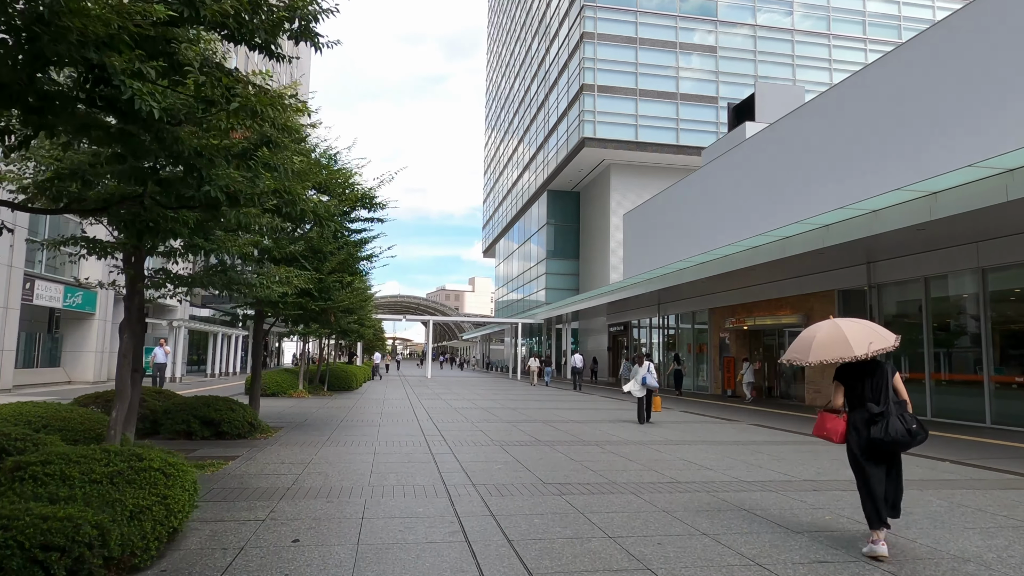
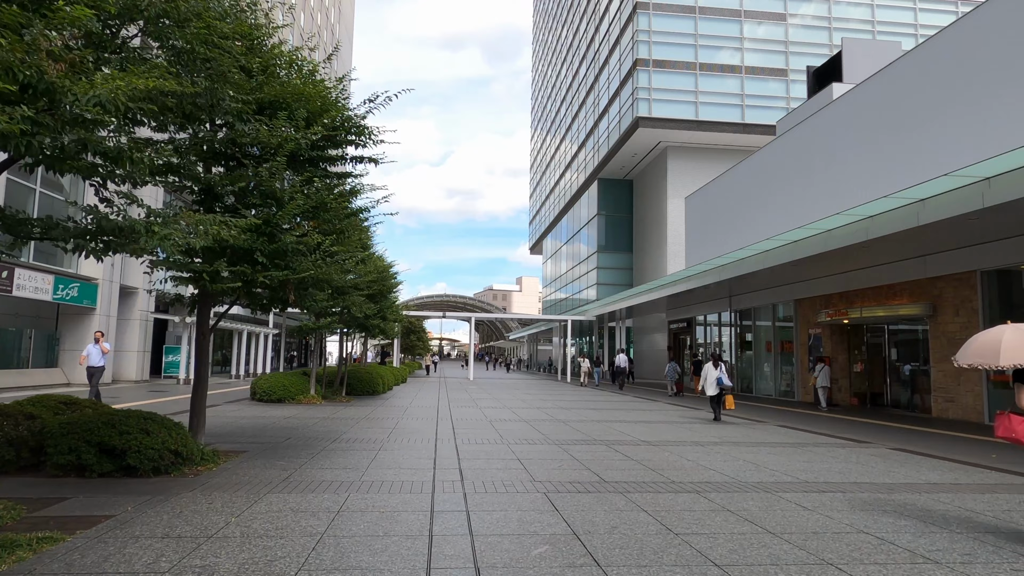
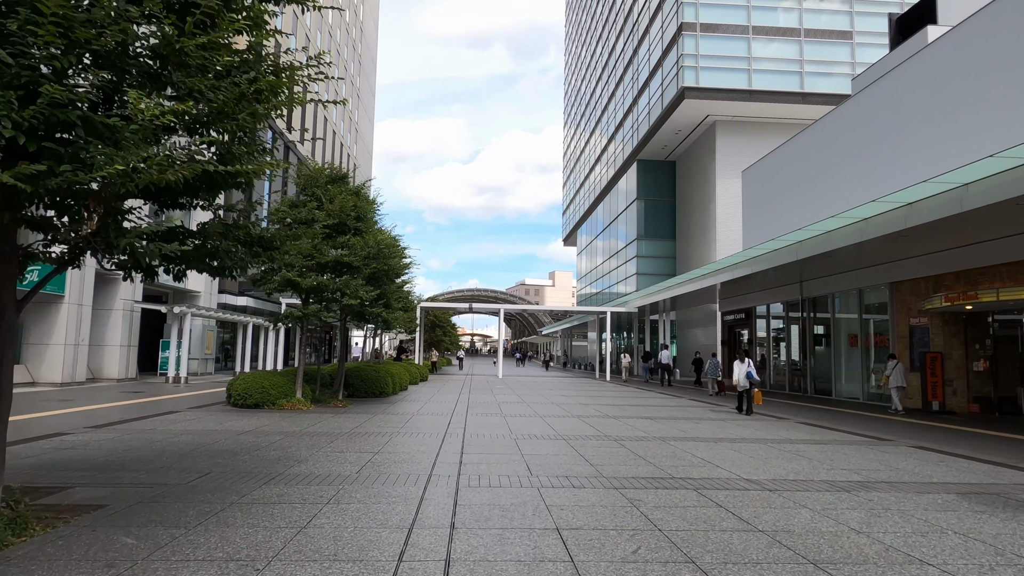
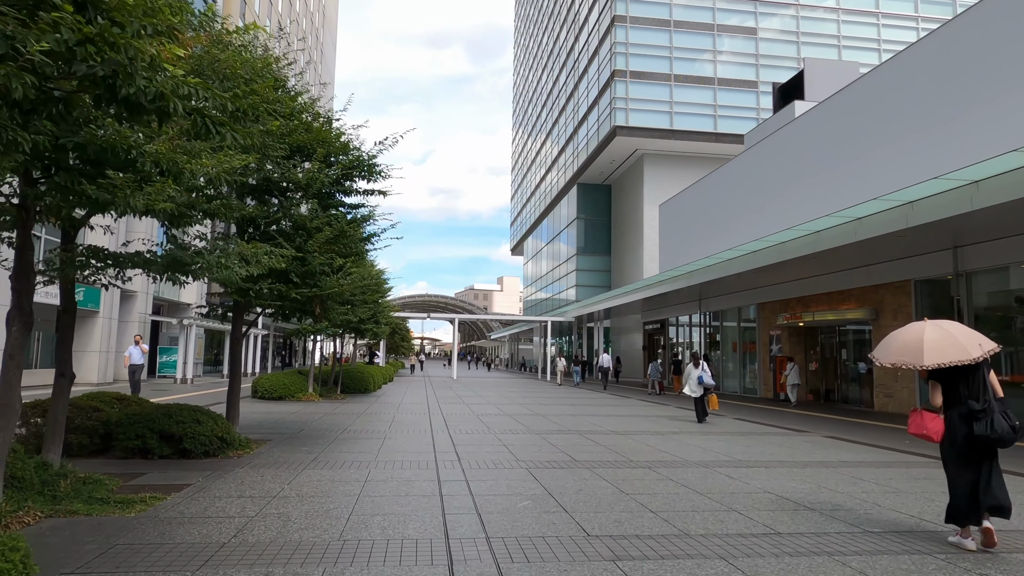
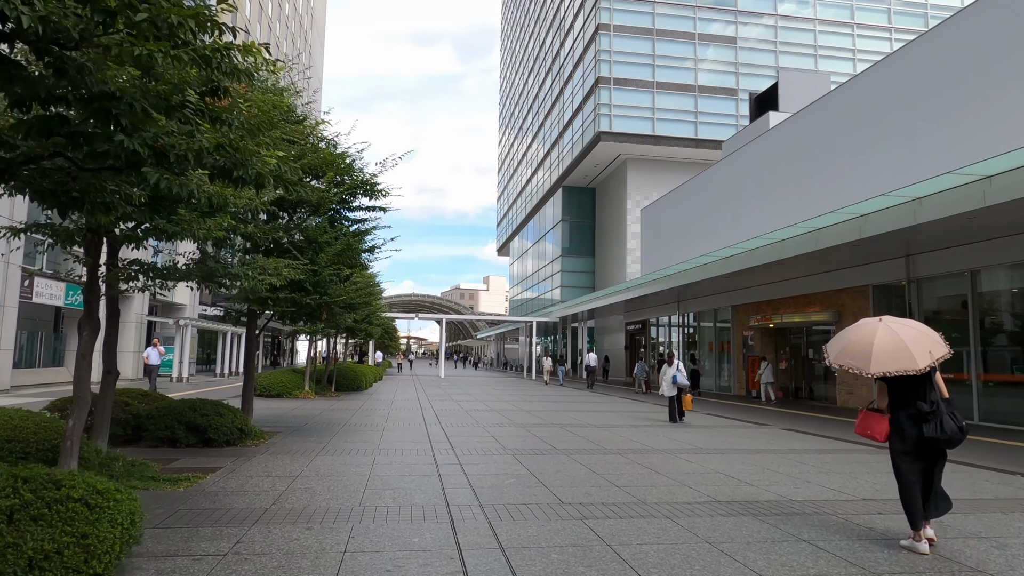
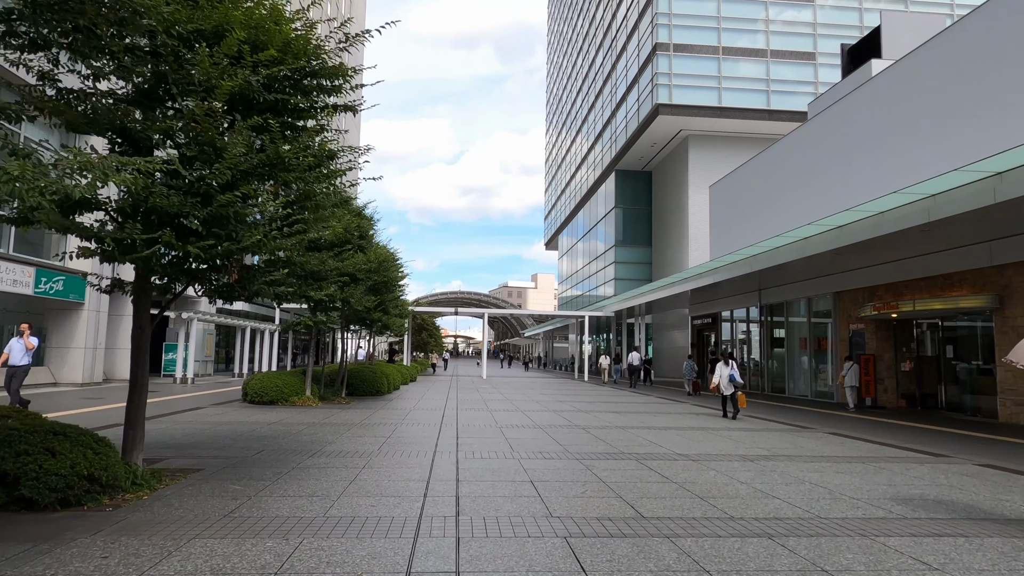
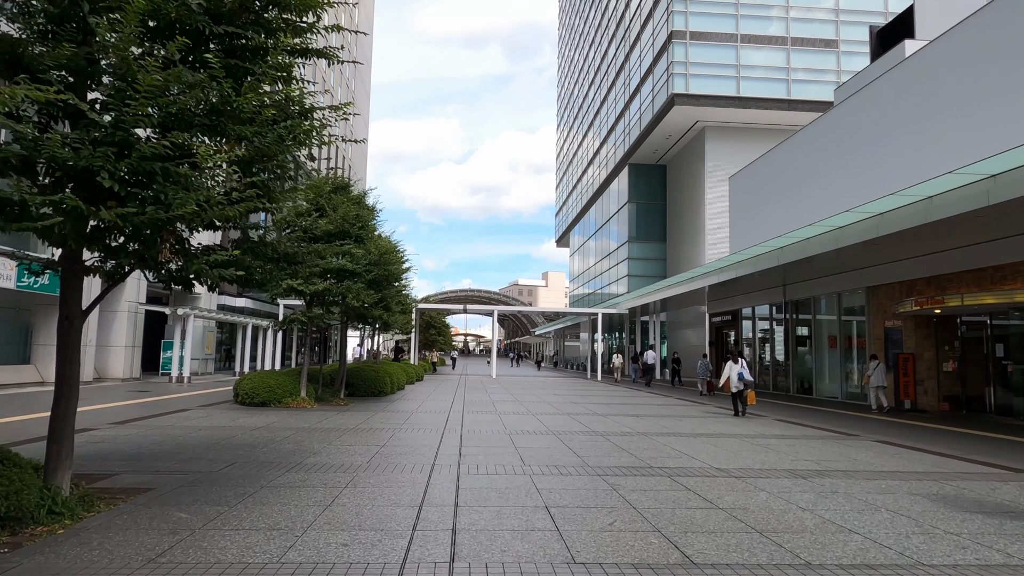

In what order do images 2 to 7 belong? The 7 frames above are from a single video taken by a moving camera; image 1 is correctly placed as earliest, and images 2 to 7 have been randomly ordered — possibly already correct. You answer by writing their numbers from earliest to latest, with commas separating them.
5, 4, 2, 6, 7, 3
